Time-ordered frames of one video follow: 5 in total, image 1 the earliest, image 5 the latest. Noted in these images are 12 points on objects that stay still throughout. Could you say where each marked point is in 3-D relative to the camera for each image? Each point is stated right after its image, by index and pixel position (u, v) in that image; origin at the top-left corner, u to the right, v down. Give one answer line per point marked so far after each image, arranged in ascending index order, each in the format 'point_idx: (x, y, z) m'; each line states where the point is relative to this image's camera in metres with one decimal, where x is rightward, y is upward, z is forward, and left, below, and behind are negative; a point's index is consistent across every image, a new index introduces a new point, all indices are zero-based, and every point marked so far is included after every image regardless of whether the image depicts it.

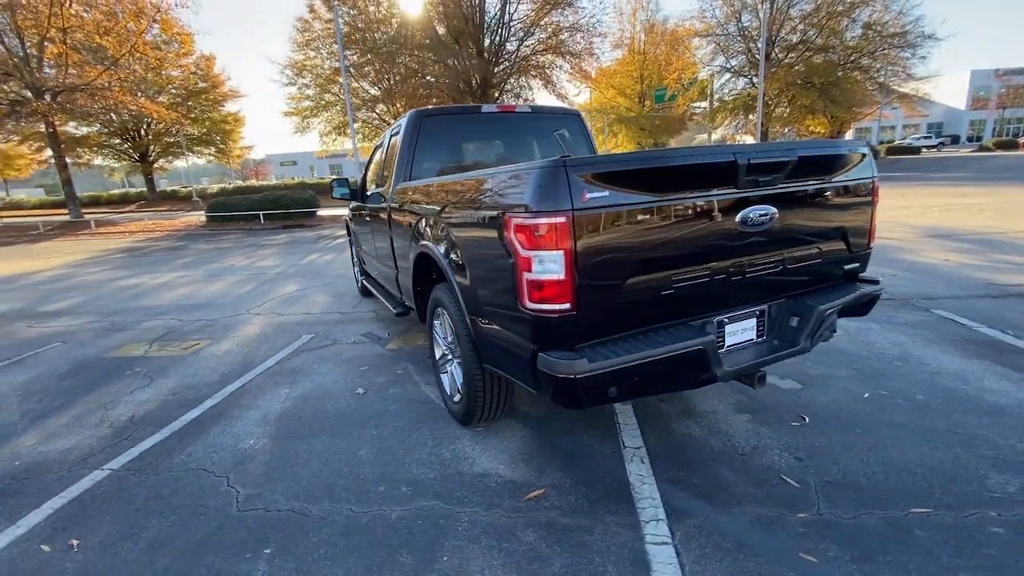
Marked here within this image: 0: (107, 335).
0: (-4.7, -0.5, +5.7) m
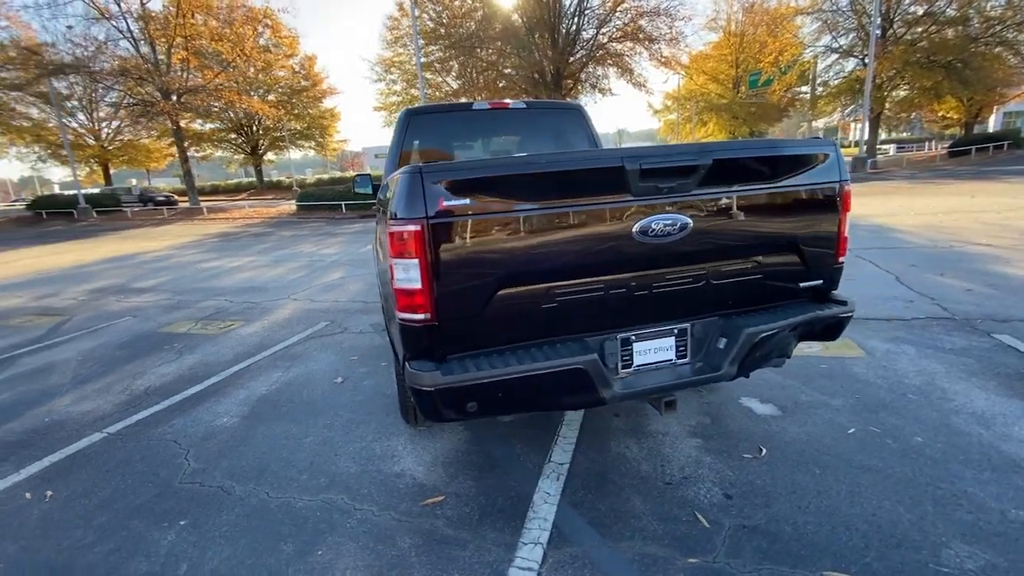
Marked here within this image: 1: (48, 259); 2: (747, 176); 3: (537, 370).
0: (-4.5, -0.3, +6.4) m
1: (-11.1, +0.7, +11.6) m
2: (+1.0, +0.5, +2.1) m
3: (+0.1, -0.3, +1.9) m
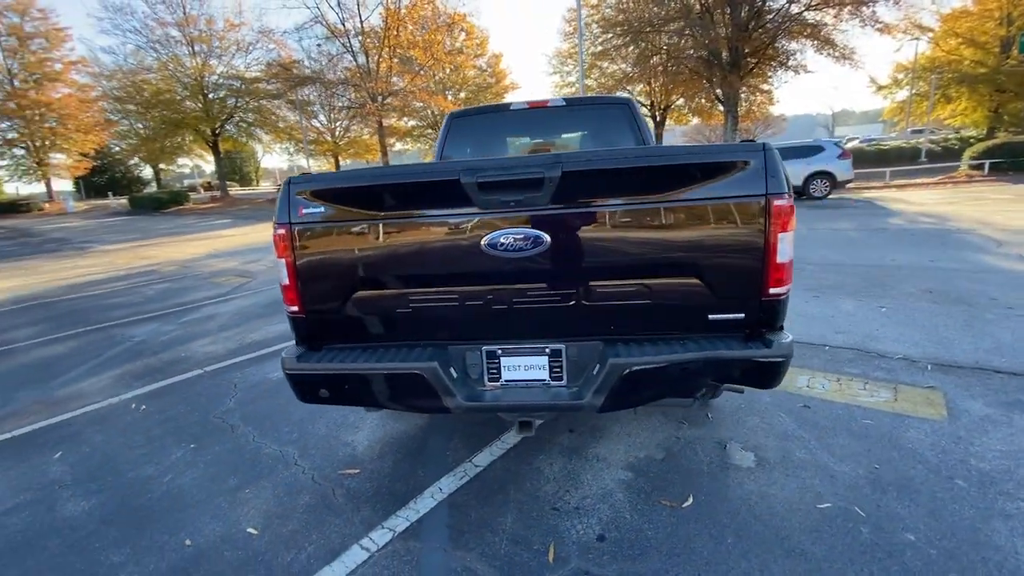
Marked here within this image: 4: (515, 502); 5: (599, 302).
0: (-3.2, +0.1, +7.9) m
1: (-7.4, +1.7, +15.0) m
2: (+0.4, +0.4, +1.9) m
3: (-0.6, -0.3, +2.0) m
4: (0.0, -1.0, +2.3) m
5: (+0.4, -0.1, +2.0) m
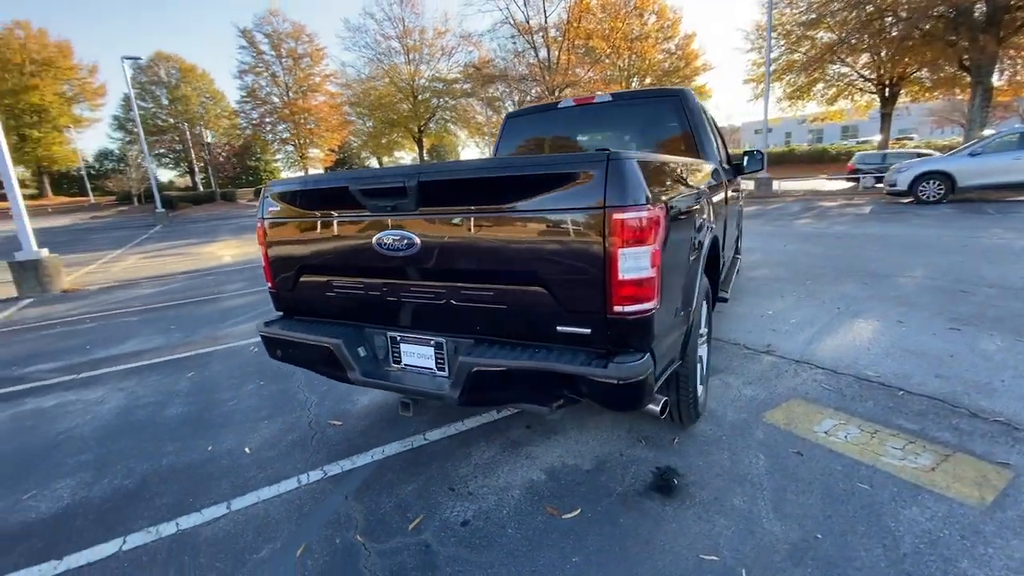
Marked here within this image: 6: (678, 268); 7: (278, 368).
0: (-1.4, +0.4, +8.9) m
1: (-2.5, +2.4, +17.0) m
2: (-0.1, +0.4, +1.9) m
3: (-1.0, -0.3, +2.5) m
4: (-0.4, -1.0, +2.6) m
5: (-0.2, -0.1, +2.1) m
6: (+0.7, +0.1, +2.2) m
7: (-2.0, -0.7, +4.3) m
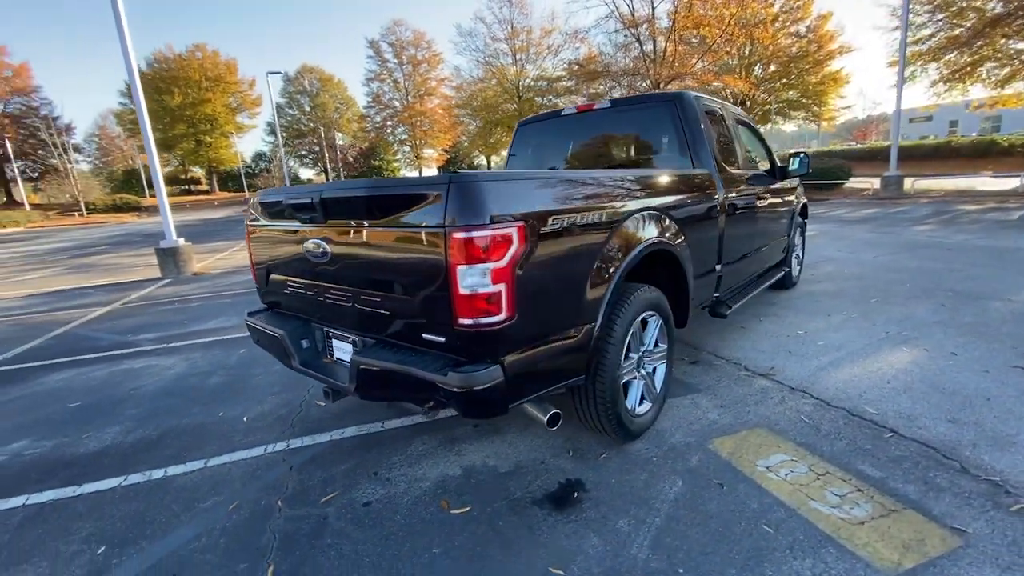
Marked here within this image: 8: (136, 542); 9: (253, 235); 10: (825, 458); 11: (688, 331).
0: (-0.3, +0.5, +9.2) m
1: (+0.5, +2.6, +17.3) m
2: (-0.6, +0.3, +2.2) m
3: (-1.4, -0.2, +2.9) m
4: (-0.9, -1.0, +2.9) m
5: (-0.7, -0.1, +2.3) m
6: (+0.3, 0.0, +2.2) m
7: (-2.0, -0.7, +4.9) m
8: (-1.8, -1.2, +2.3) m
9: (-1.6, +0.3, +3.0) m
10: (+1.7, -0.9, +2.6) m
11: (+1.6, -0.4, +4.5) m
